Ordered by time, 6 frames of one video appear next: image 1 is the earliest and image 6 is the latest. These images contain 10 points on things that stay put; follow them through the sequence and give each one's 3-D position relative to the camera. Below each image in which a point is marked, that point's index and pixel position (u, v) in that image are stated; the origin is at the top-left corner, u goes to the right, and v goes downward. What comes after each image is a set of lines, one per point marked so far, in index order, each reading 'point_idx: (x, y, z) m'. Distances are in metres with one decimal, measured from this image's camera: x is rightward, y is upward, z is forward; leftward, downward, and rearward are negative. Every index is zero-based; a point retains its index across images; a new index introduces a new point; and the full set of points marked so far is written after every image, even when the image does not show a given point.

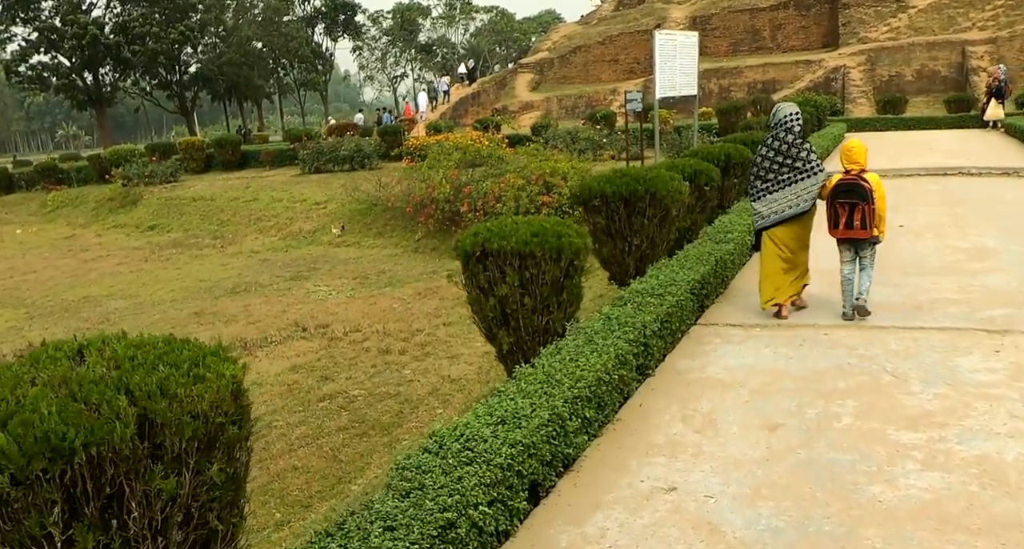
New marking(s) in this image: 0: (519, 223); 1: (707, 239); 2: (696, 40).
0: (0.0, +0.2, +3.6) m
1: (+1.3, +0.2, +5.4) m
2: (+2.7, +3.4, +12.2) m
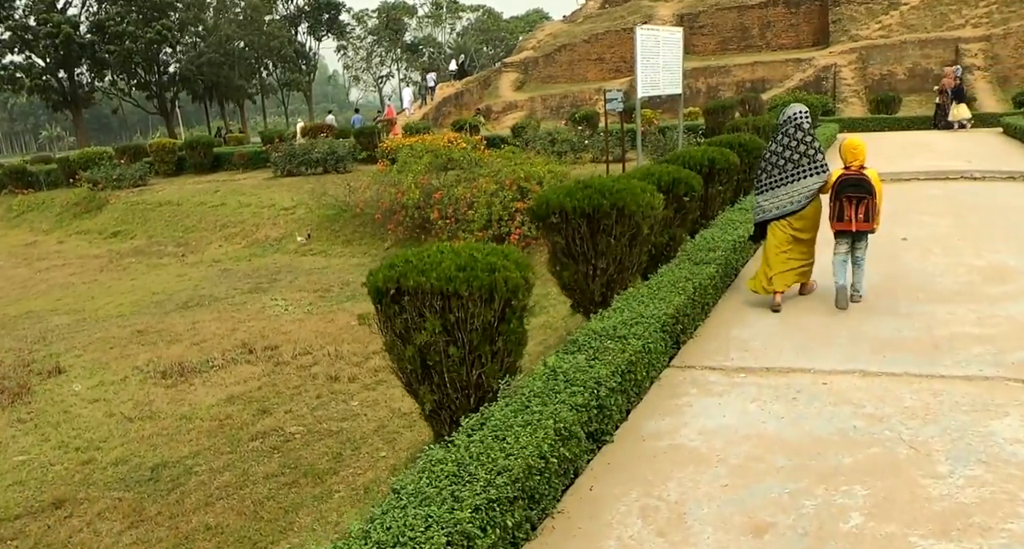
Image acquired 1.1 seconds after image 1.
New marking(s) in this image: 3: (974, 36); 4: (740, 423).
0: (-0.2, +0.1, +2.9) m
1: (+1.0, +0.1, +4.7) m
2: (+2.3, +3.3, +11.6) m
3: (+10.8, +5.5, +19.8) m
4: (+0.8, -0.5, +3.0) m
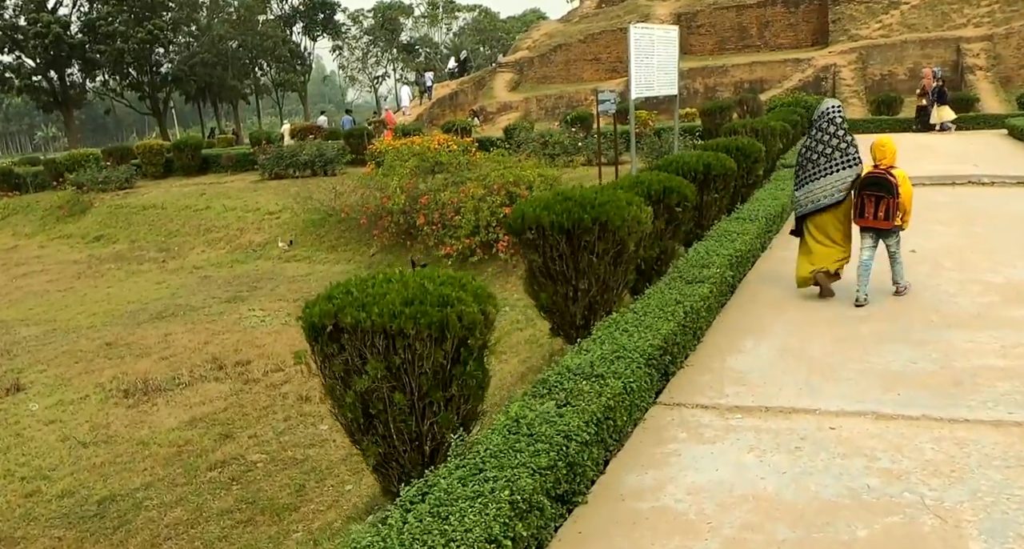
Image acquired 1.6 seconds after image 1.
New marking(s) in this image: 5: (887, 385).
0: (-0.4, 0.0, +2.5) m
1: (+0.9, 0.0, +4.3) m
2: (+2.2, +3.2, +11.2) m
3: (+10.6, +5.5, +19.4) m
4: (+0.7, -0.6, +2.5) m
5: (+1.4, -0.4, +3.1) m
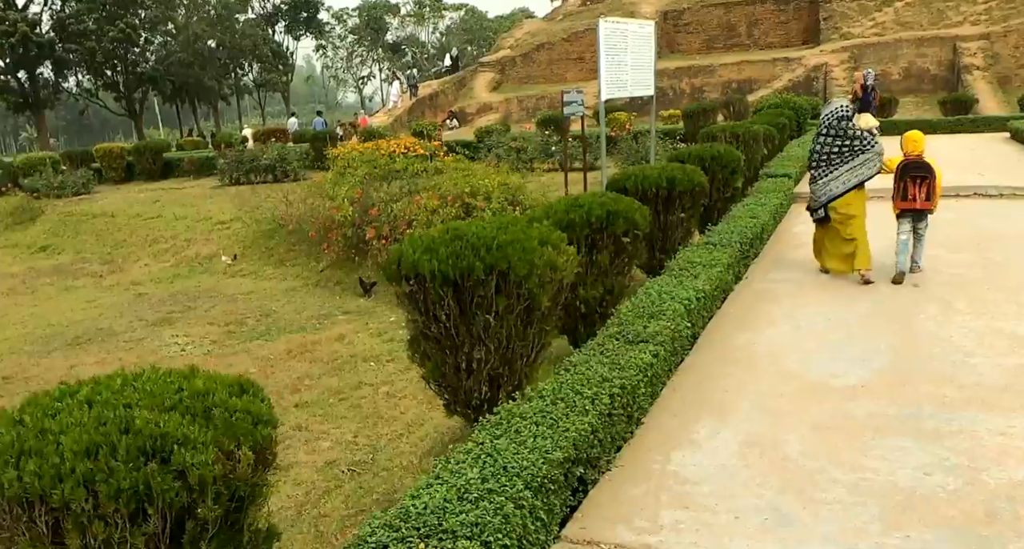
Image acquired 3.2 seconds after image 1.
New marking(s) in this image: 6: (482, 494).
0: (-0.8, -0.2, +1.5) m
1: (+0.4, -0.2, +3.3) m
2: (+1.7, +3.0, +10.2) m
3: (+10.1, +5.2, +18.5) m
4: (+0.3, -0.8, +1.6) m
5: (+1.0, -0.6, +2.2) m
6: (-0.1, -0.5, +2.0) m
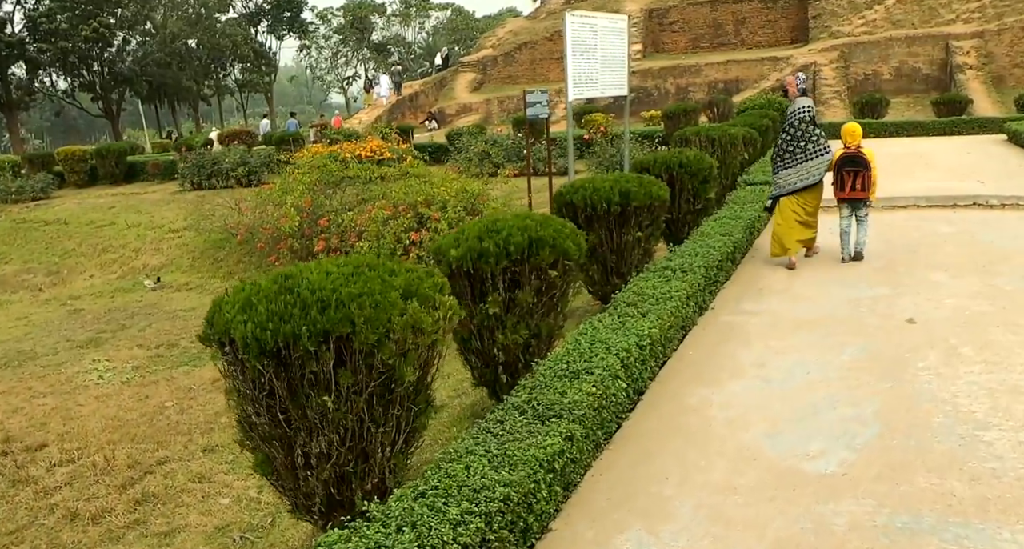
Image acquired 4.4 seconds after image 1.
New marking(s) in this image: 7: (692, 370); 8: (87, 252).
0: (-1.1, -0.4, +0.8) m
1: (+0.1, -0.4, +2.6) m
2: (+1.2, +2.8, +9.5) m
3: (+9.6, +5.1, +17.8) m
4: (-0.1, -1.0, +0.8) m
5: (+0.6, -0.8, +1.4) m
6: (-0.4, -0.7, +1.2) m
7: (+0.7, -0.4, +3.4) m
8: (-6.6, +0.3, +13.2) m
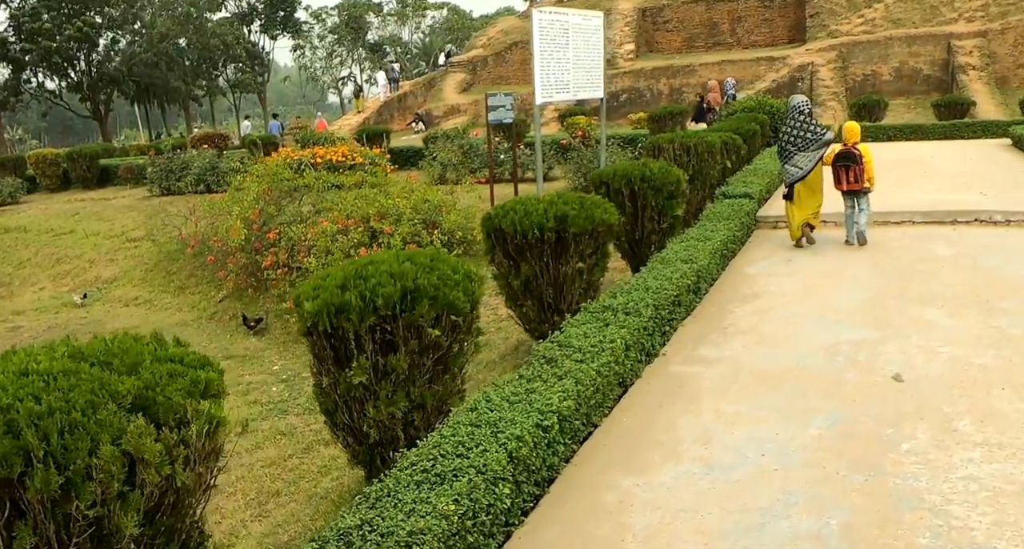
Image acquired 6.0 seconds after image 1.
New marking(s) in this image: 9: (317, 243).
0: (-1.5, -0.6, +0.1) m
1: (-0.3, -0.5, +1.9) m
2: (+0.9, +2.6, +8.8) m
3: (+9.3, +4.9, +17.1) m
4: (-0.5, -1.2, +0.2) m
5: (+0.2, -0.9, +0.8) m
6: (-0.8, -0.8, +0.5) m
7: (+0.3, -0.6, +2.7) m
8: (-7.0, +0.2, +12.5) m
9: (-1.8, +0.3, +7.7) m
